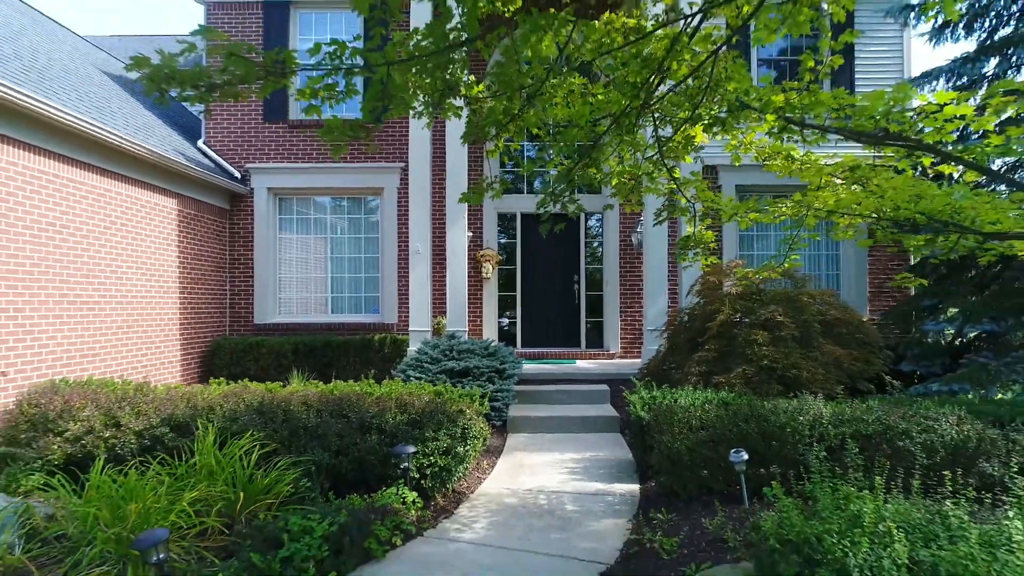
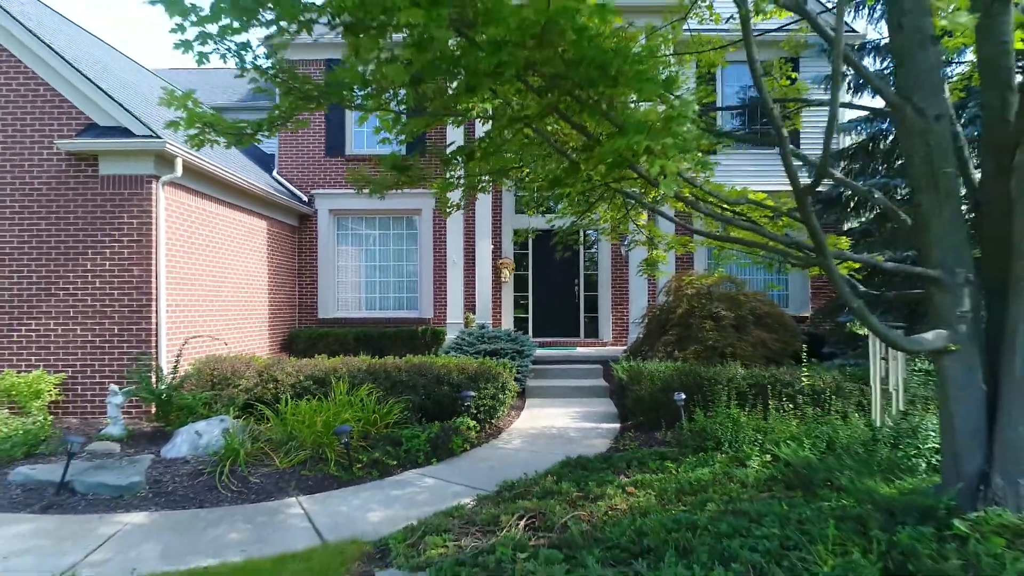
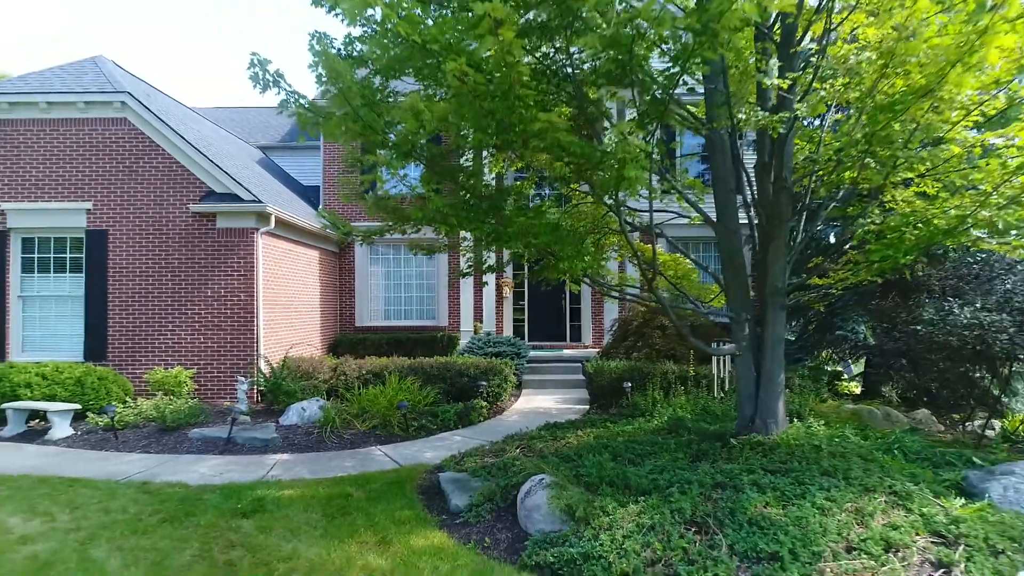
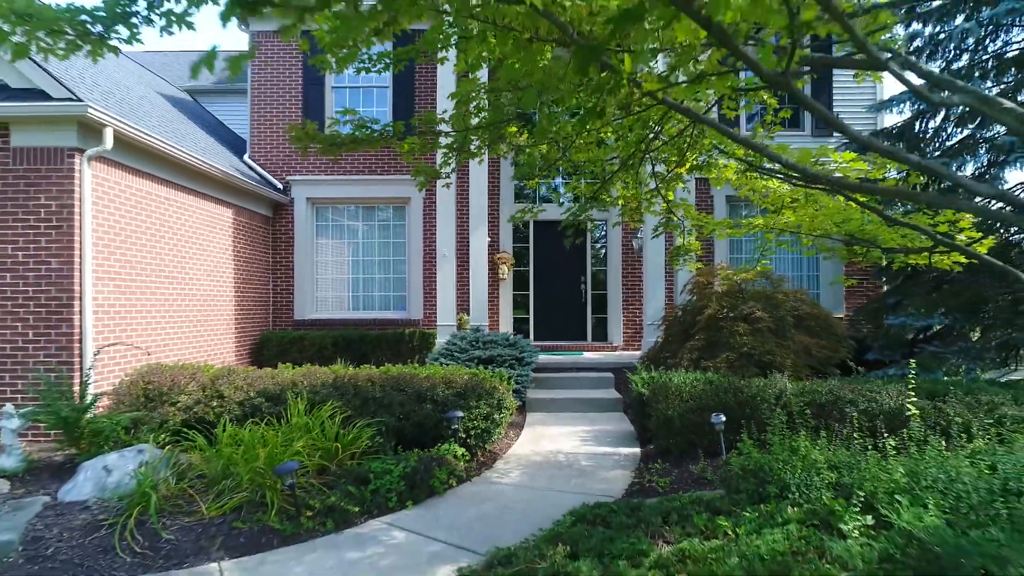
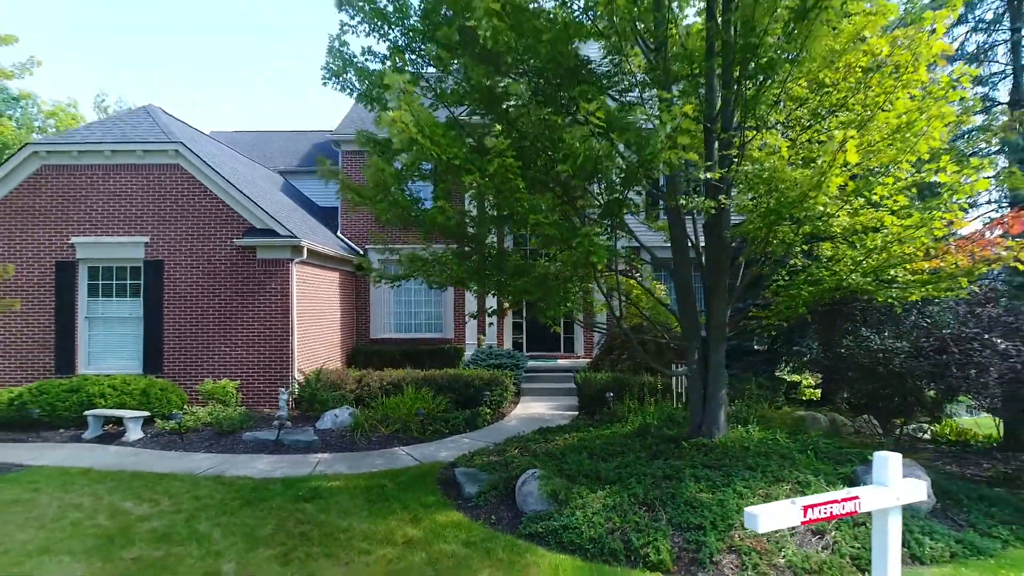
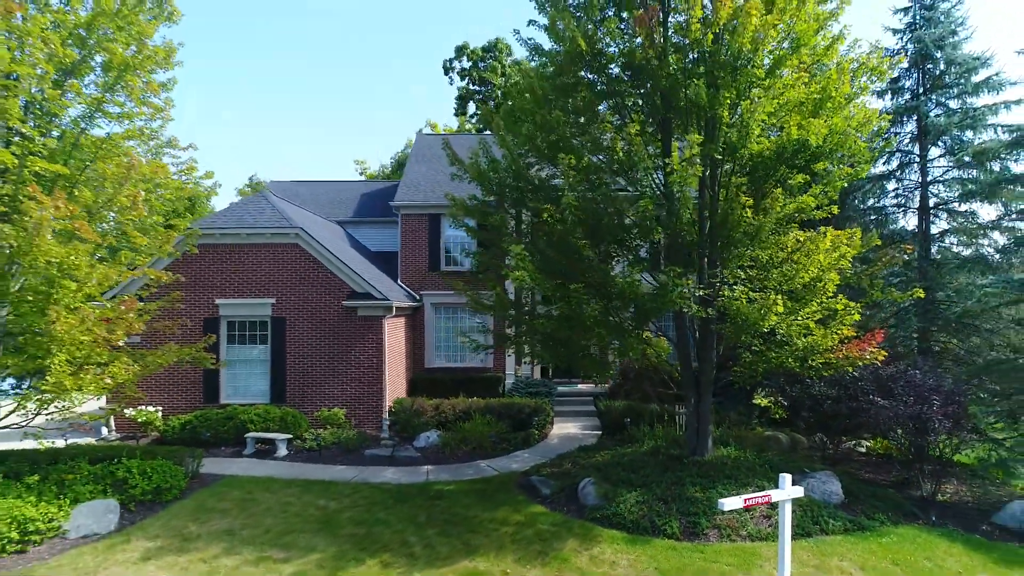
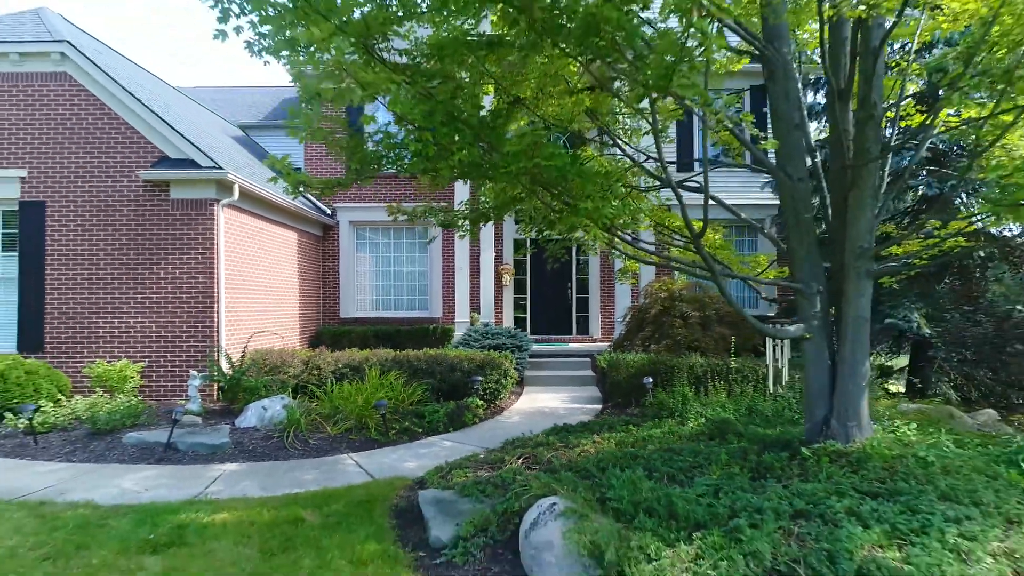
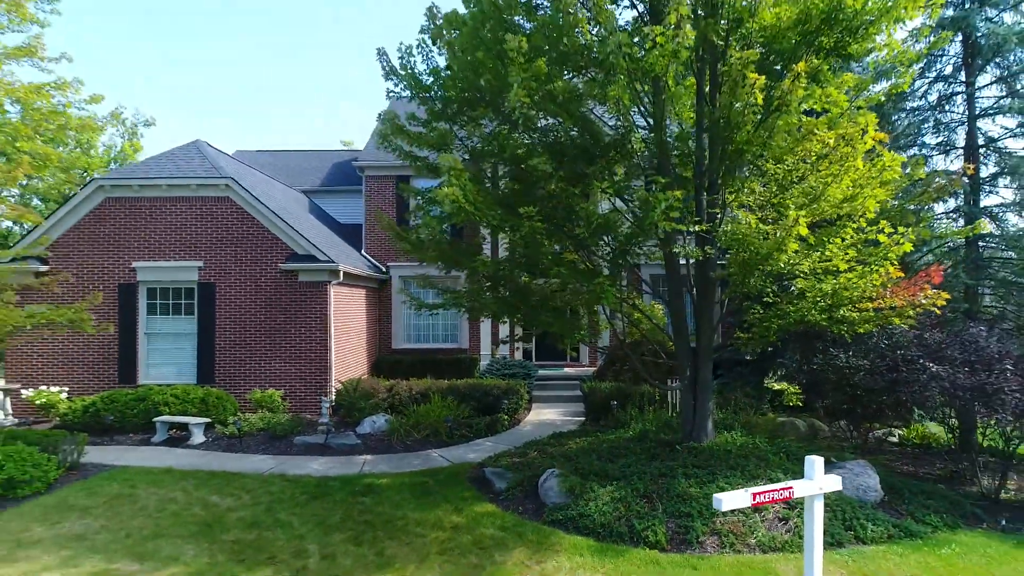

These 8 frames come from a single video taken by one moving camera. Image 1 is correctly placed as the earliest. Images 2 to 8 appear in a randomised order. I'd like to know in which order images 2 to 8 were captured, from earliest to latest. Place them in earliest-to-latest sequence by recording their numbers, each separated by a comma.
4, 2, 7, 3, 5, 8, 6
